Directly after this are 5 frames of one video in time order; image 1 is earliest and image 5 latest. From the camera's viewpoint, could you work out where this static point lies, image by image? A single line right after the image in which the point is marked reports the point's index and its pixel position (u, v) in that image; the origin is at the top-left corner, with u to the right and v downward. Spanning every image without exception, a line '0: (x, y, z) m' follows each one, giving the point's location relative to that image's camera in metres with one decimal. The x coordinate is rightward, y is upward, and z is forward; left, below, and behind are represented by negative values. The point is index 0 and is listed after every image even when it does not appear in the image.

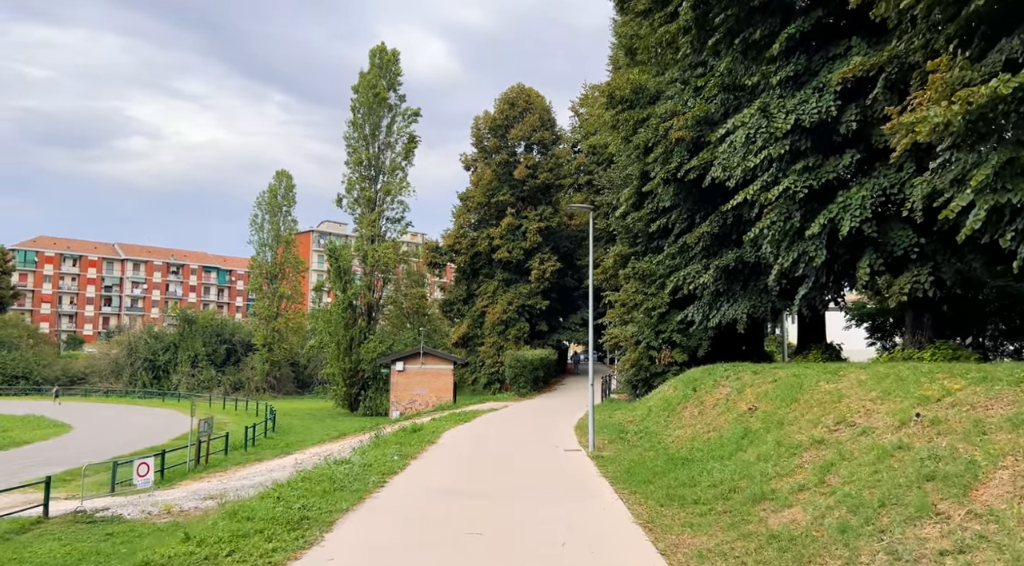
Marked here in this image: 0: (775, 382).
0: (+4.9, -1.9, +16.5) m
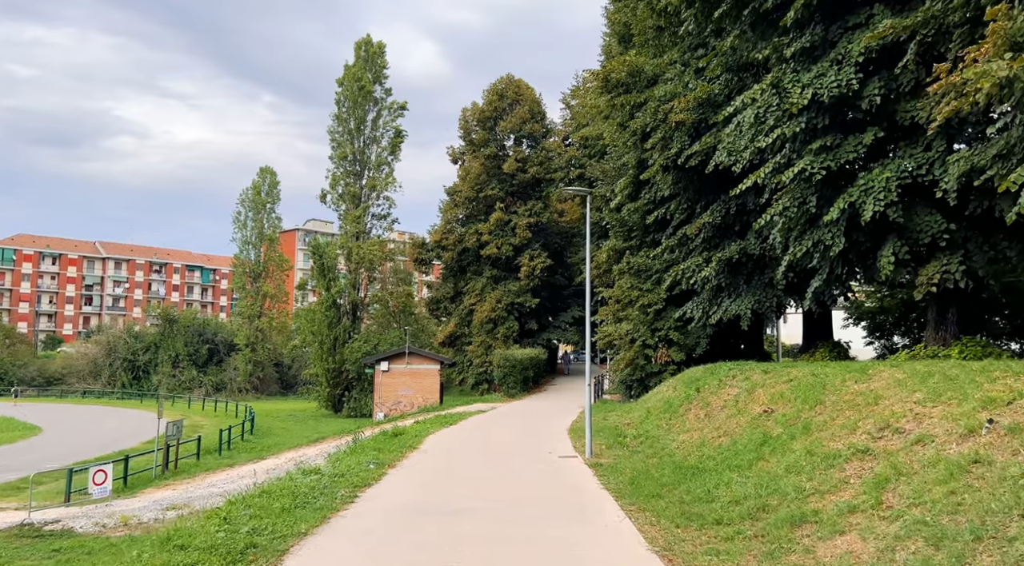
0: (+4.7, -1.7, +15.0) m
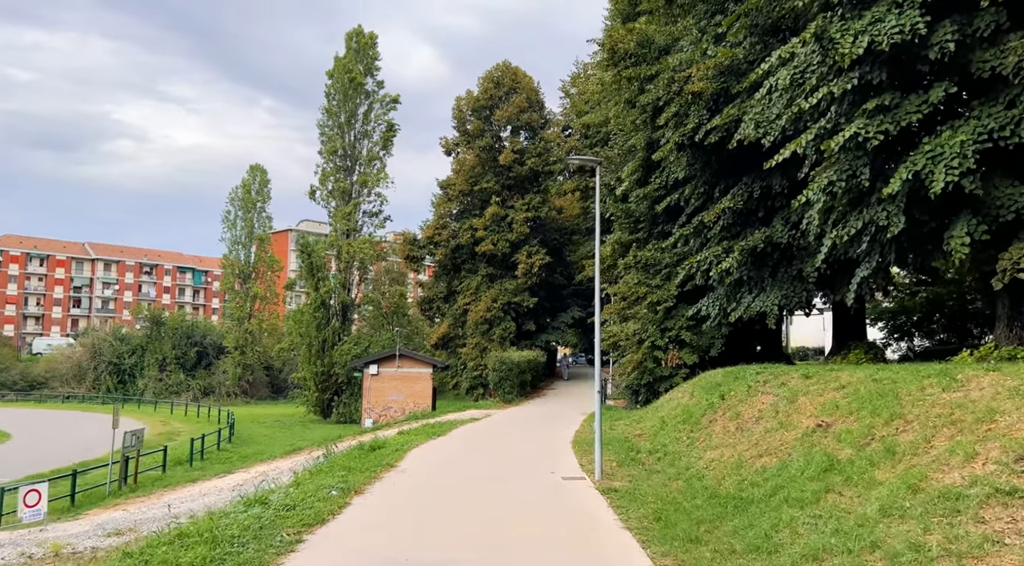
0: (+4.7, -1.5, +12.4) m
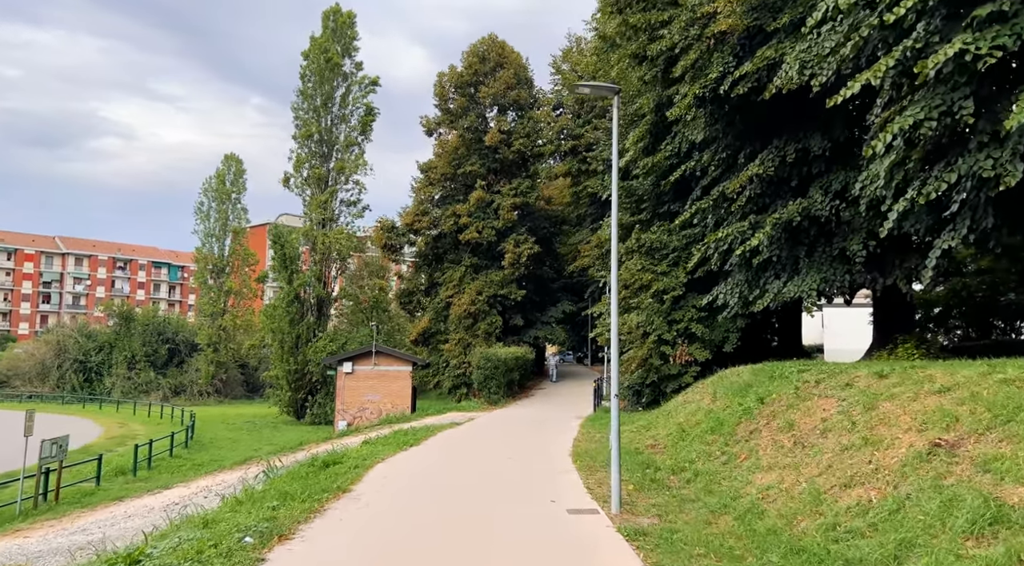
0: (+4.6, -1.1, +9.1) m
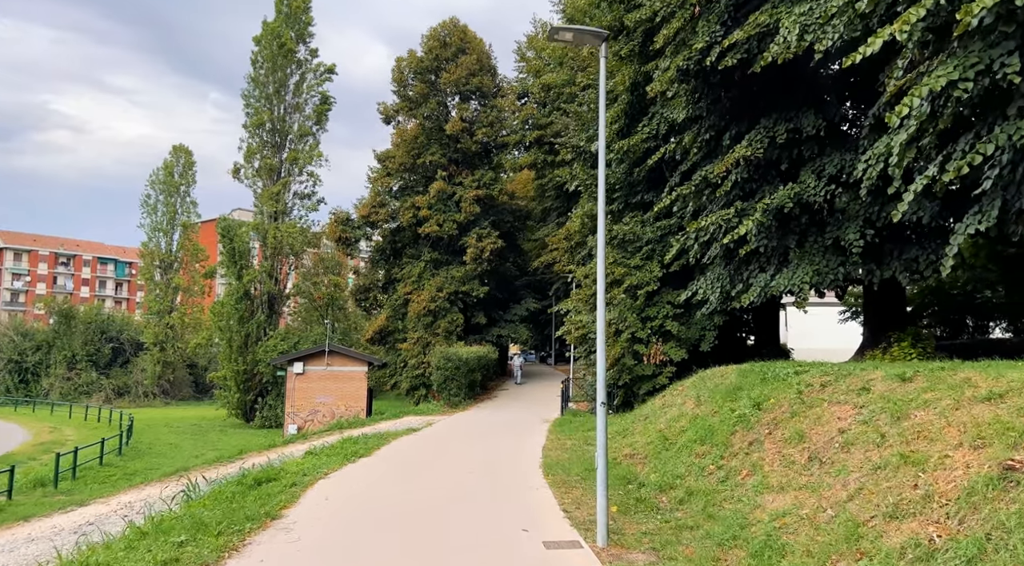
0: (+4.3, -1.0, +7.6) m
